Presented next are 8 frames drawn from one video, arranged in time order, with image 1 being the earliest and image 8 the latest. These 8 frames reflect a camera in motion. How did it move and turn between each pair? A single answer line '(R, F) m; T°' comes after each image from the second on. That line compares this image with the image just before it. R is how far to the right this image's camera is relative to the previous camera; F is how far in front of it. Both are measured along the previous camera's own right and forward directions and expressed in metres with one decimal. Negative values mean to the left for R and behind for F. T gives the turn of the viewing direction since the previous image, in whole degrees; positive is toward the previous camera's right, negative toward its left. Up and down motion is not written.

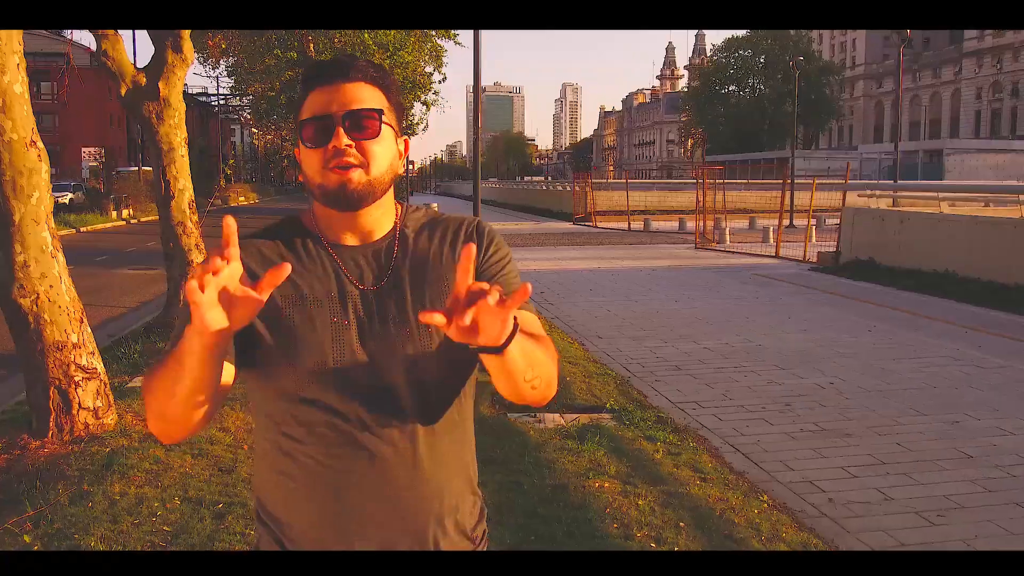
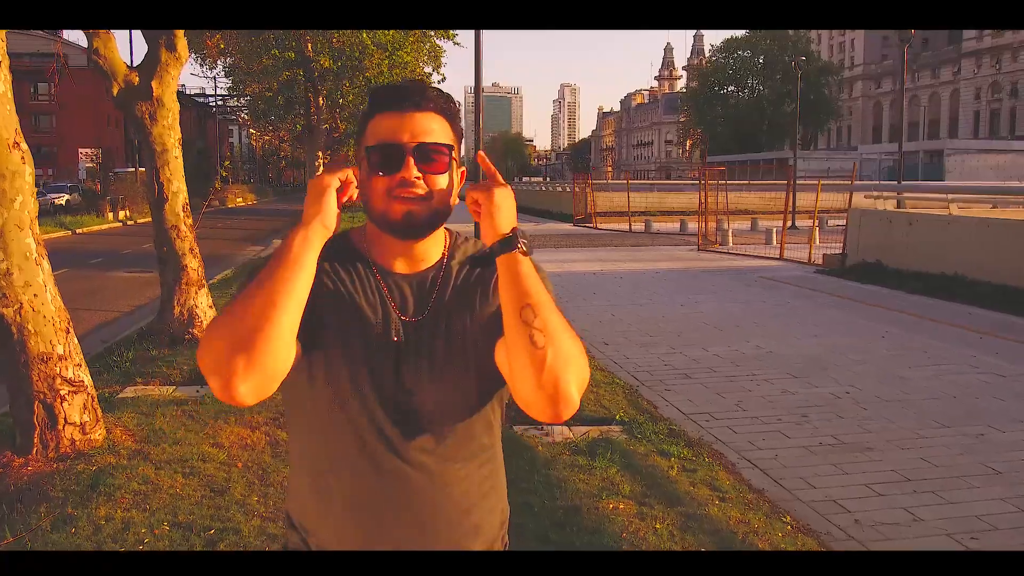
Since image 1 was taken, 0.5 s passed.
(-0.1, +0.3) m; 0°
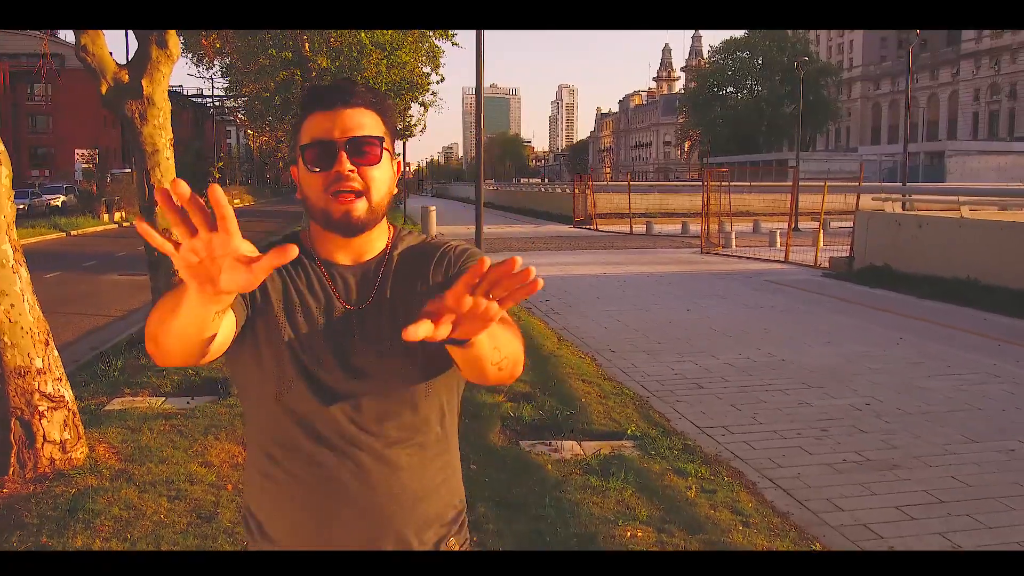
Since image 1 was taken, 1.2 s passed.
(-0.1, +0.3) m; 0°
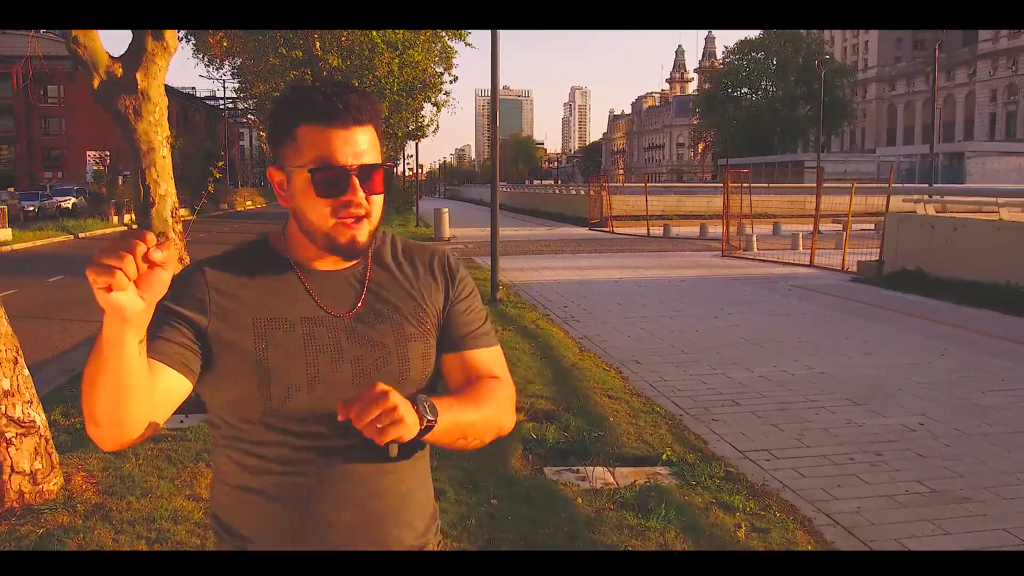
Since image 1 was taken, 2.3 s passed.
(-0.1, +0.6) m; -1°
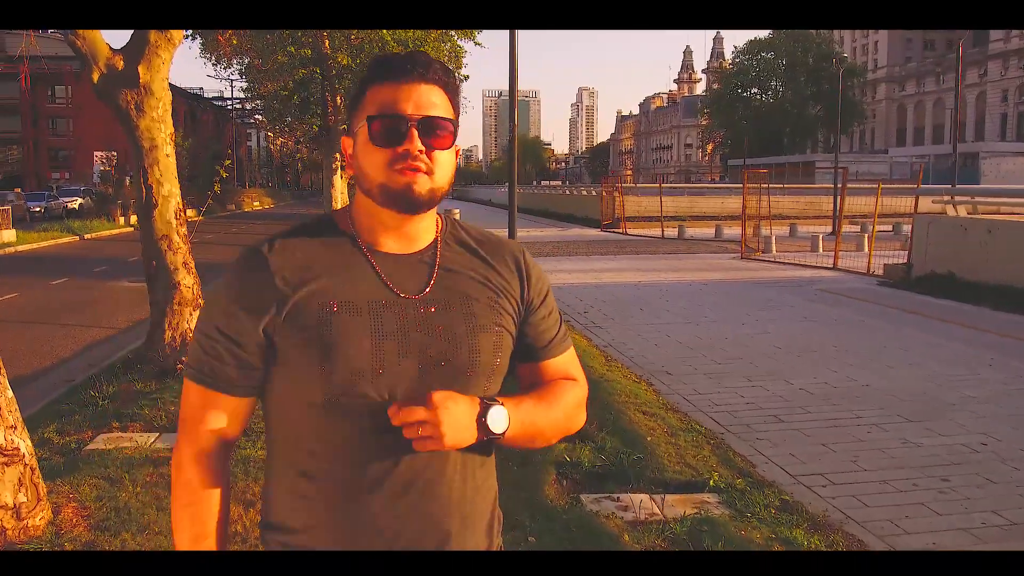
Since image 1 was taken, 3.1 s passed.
(-0.2, +0.5) m; 0°
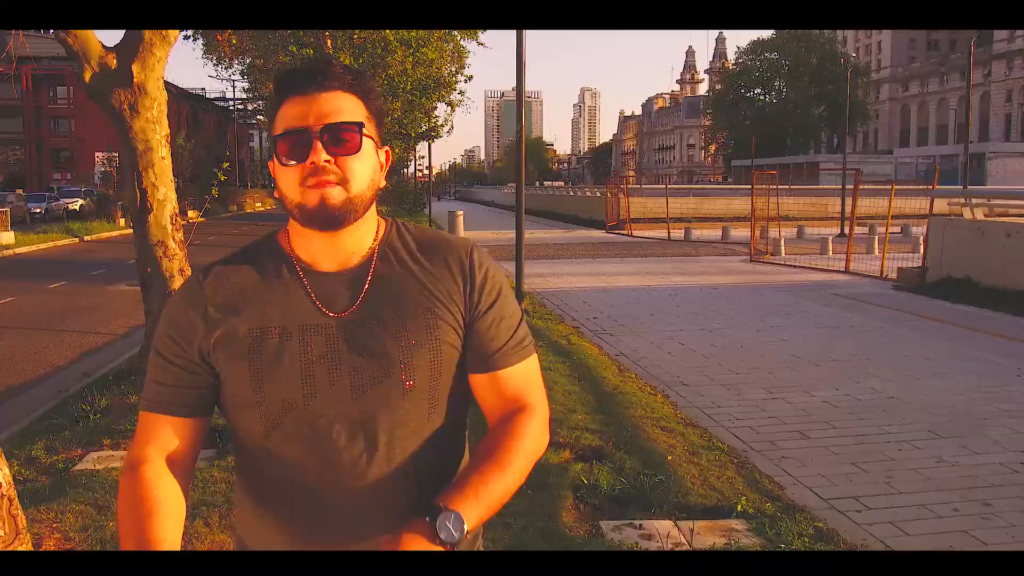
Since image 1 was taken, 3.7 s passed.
(-0.1, +0.3) m; 0°
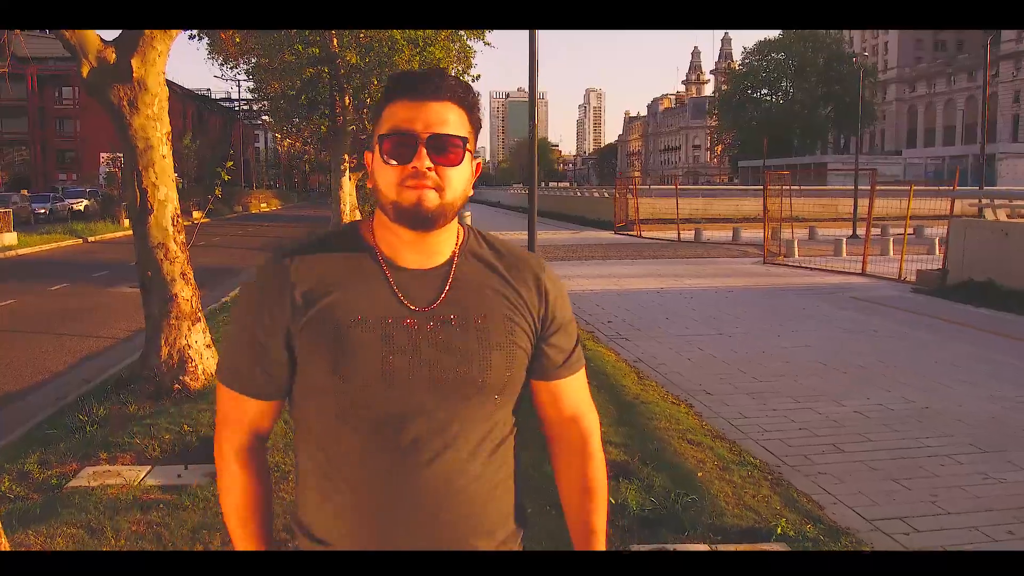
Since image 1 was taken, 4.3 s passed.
(-0.1, +0.3) m; 0°
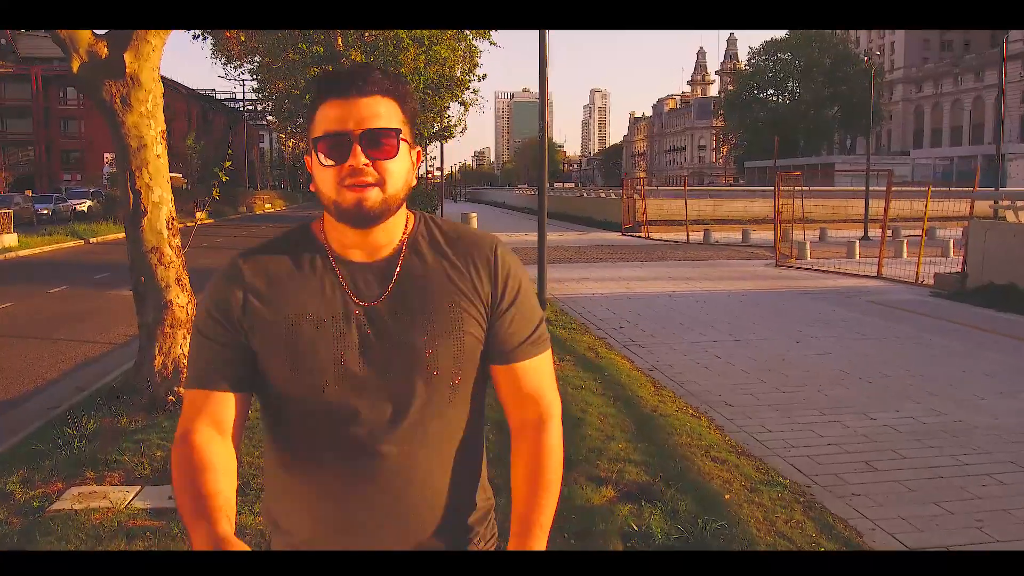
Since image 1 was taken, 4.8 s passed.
(-0.1, +0.4) m; 0°
